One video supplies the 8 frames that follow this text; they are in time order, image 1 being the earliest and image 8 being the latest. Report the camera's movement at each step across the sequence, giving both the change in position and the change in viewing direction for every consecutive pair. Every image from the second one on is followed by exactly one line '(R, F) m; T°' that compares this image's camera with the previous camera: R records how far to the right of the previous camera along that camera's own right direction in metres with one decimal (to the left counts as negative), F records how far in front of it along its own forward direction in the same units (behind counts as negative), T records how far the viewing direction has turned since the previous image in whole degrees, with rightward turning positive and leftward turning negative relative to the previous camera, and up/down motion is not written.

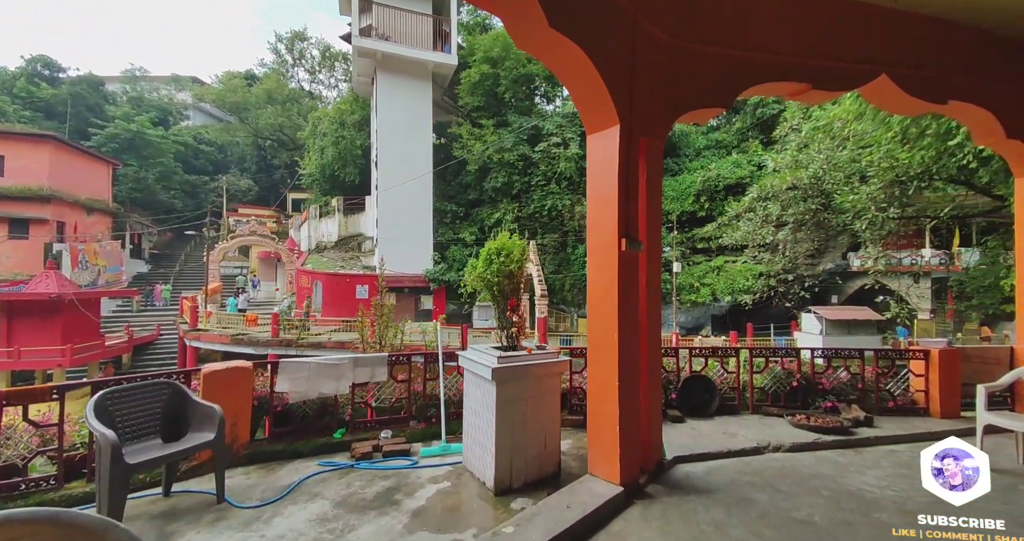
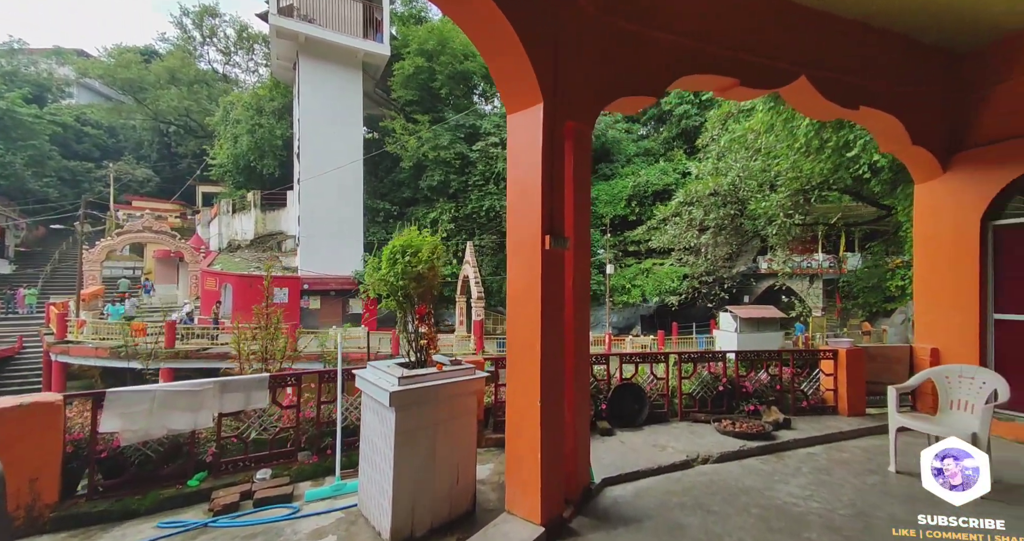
(+0.1, +0.2) m; +7°
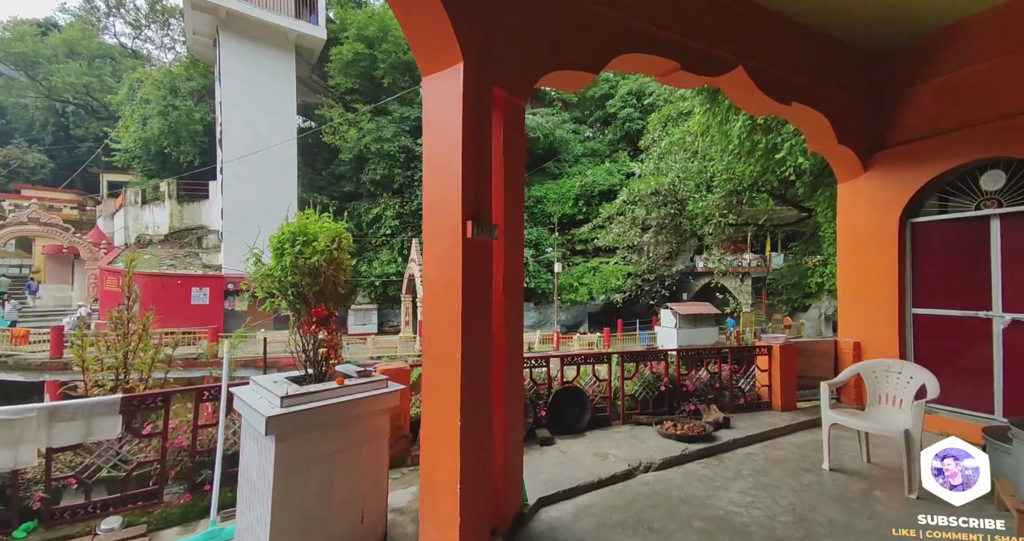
(+0.1, +0.2) m; +6°
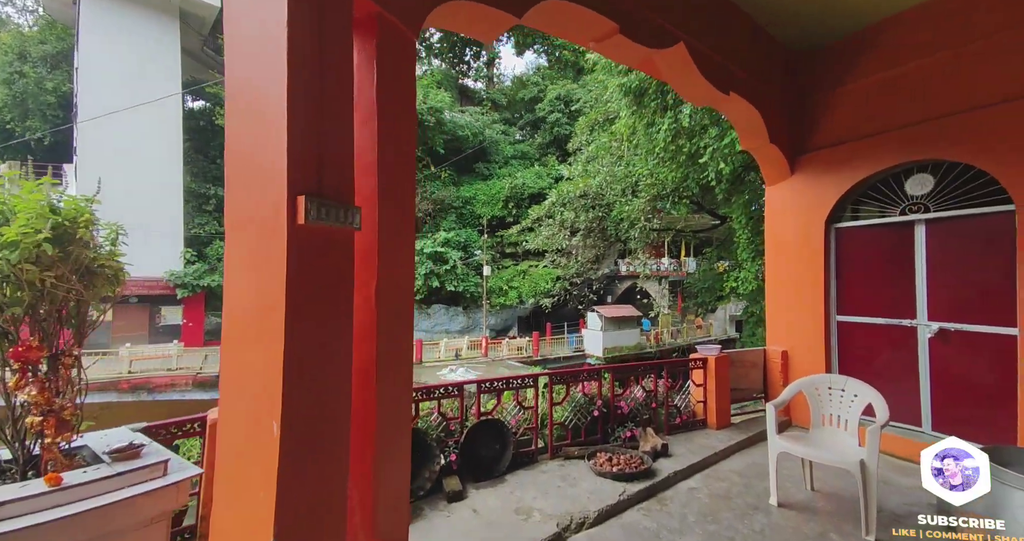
(+0.1, +0.4) m; +8°
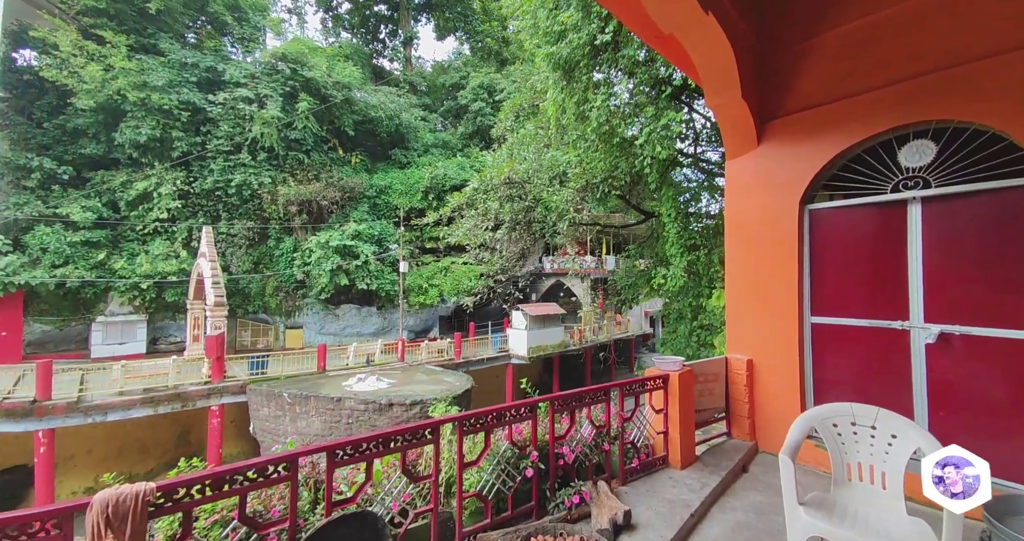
(+0.1, +0.9) m; +9°
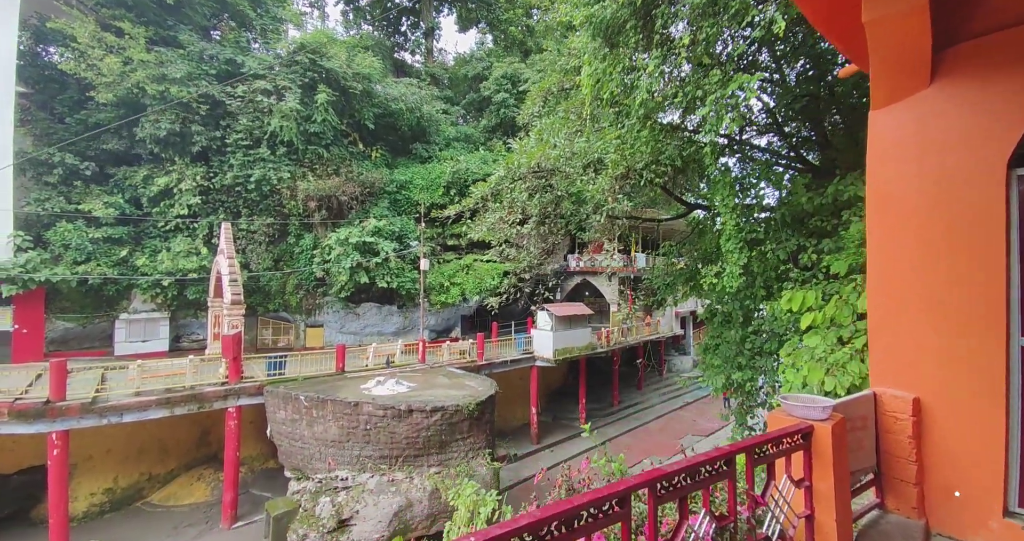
(-0.1, +0.6) m; -2°
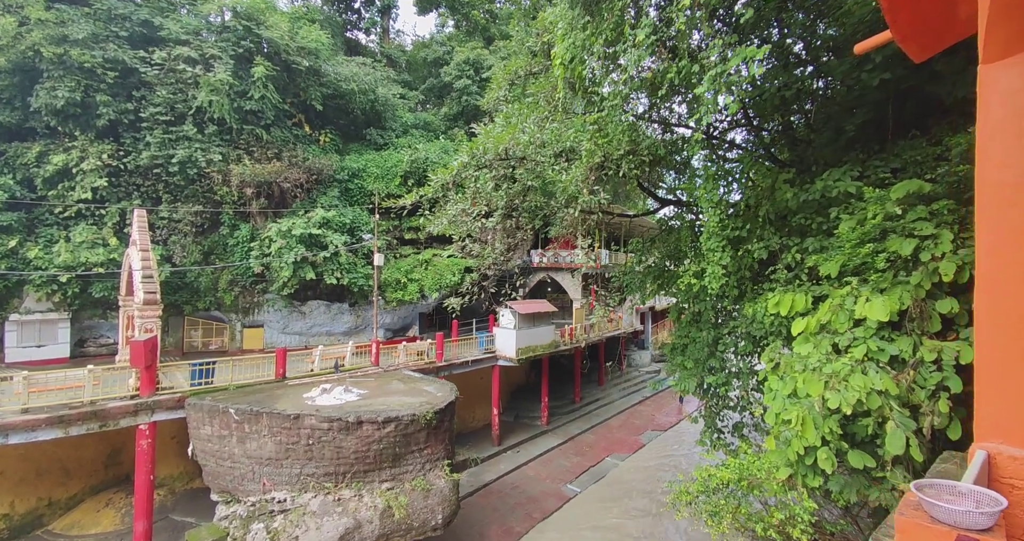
(0.0, +0.6) m; +5°
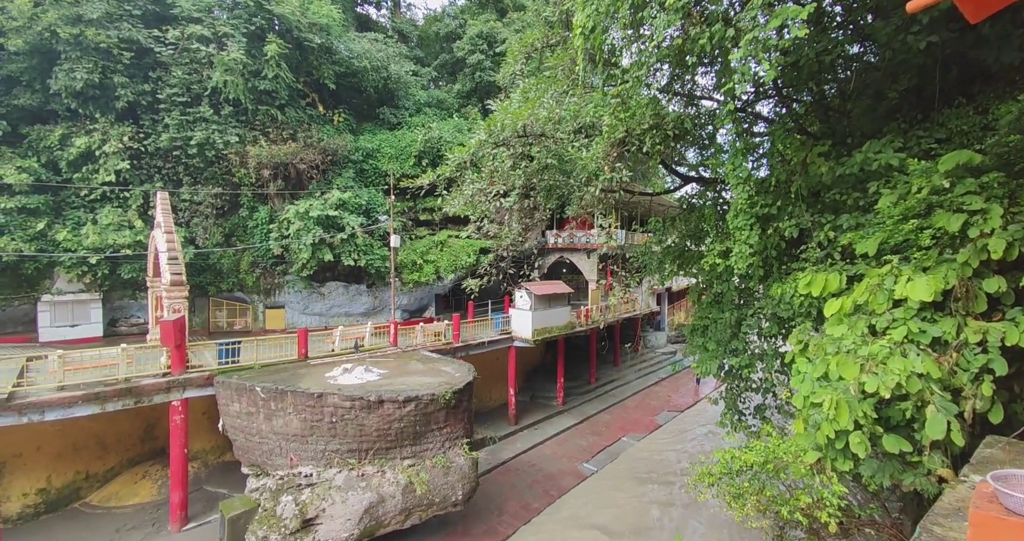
(-0.1, +0.1) m; -2°
